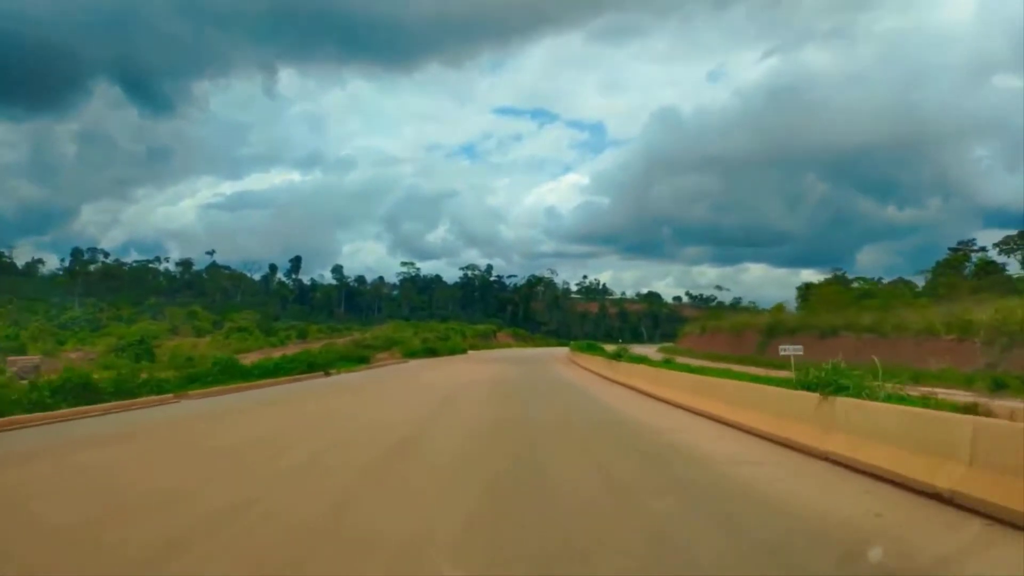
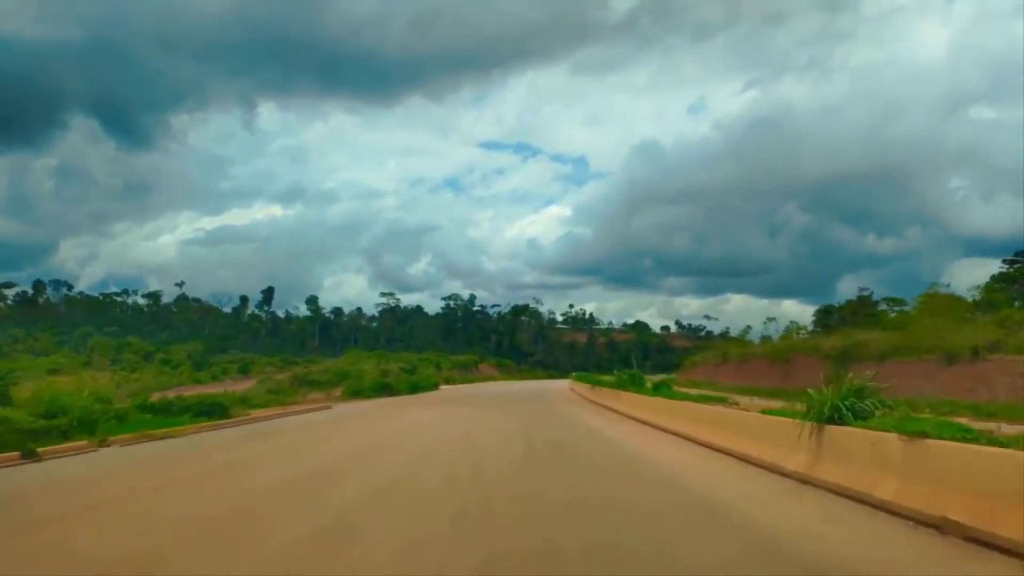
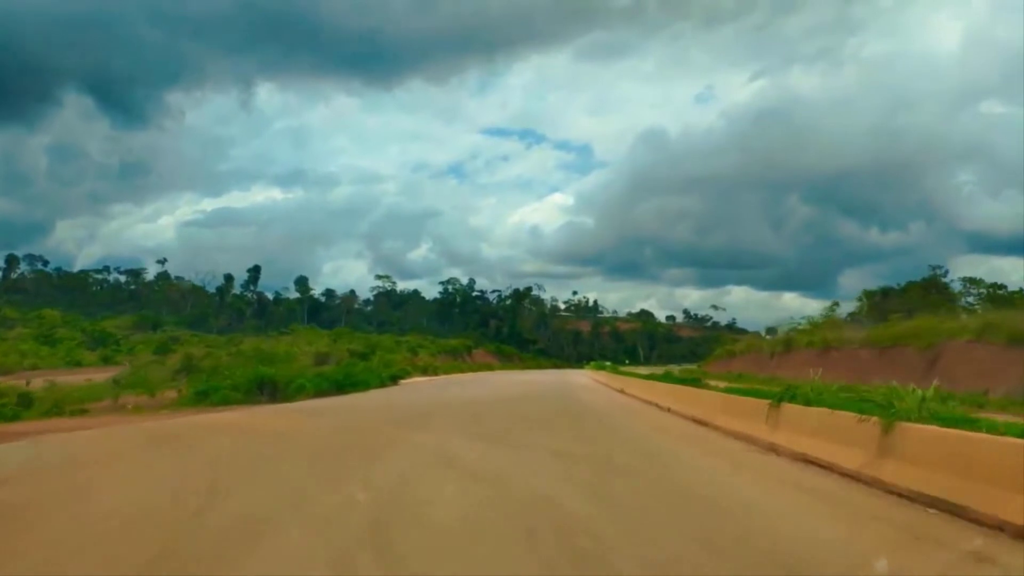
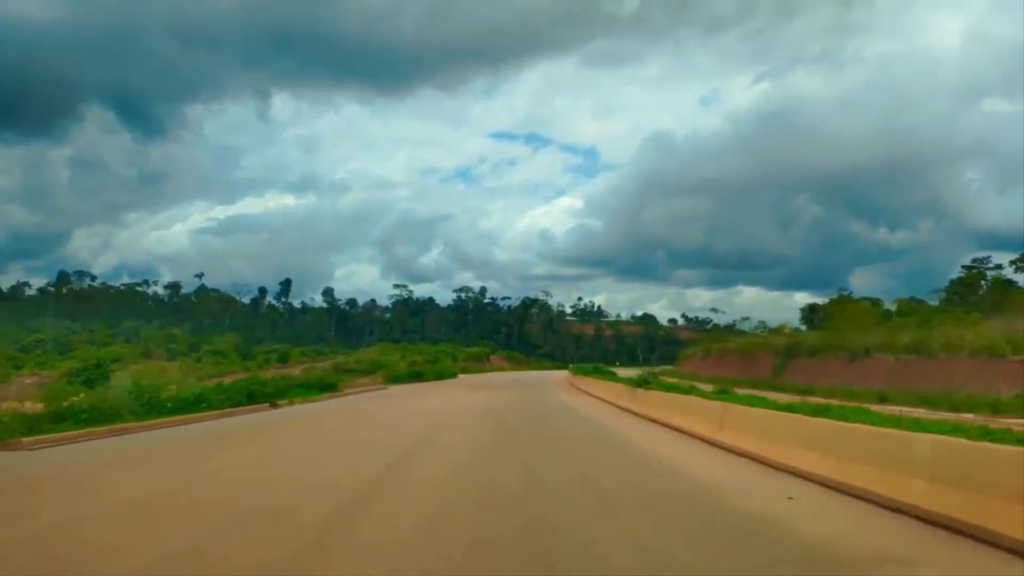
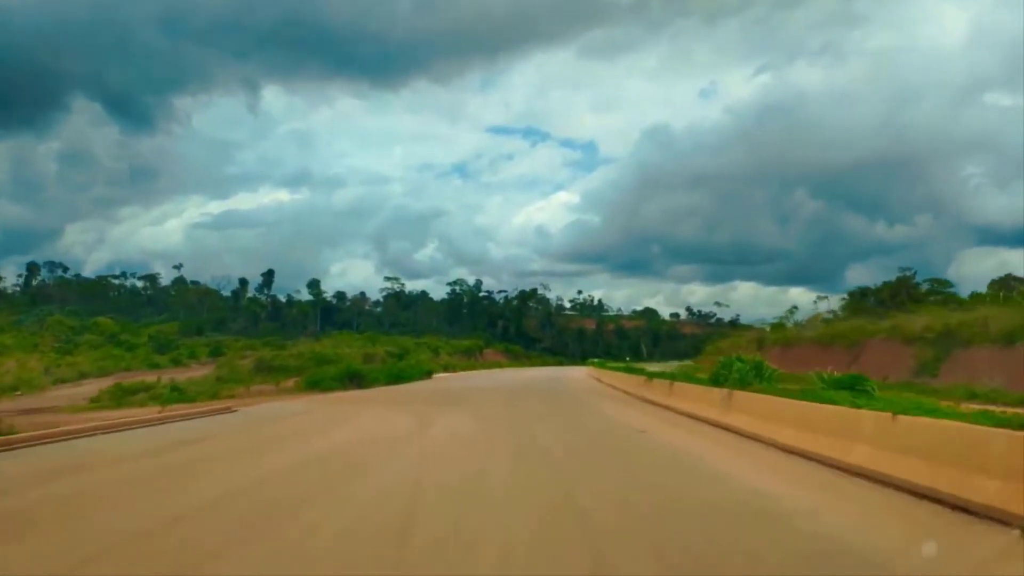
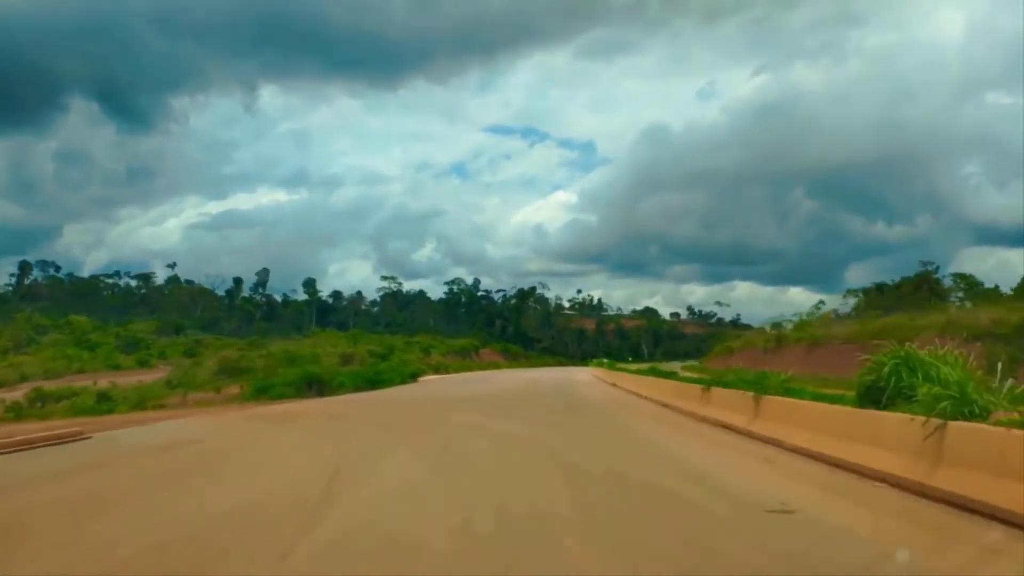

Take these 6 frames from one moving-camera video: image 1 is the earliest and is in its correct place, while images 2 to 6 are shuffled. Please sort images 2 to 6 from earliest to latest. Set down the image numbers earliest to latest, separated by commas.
4, 2, 5, 6, 3
